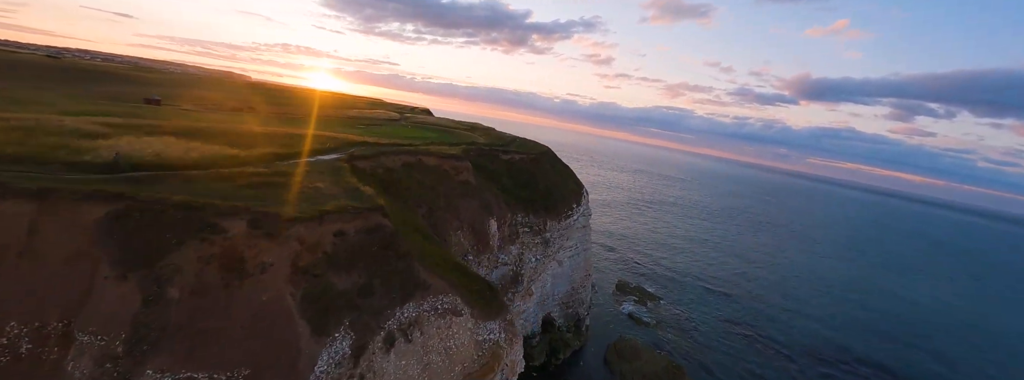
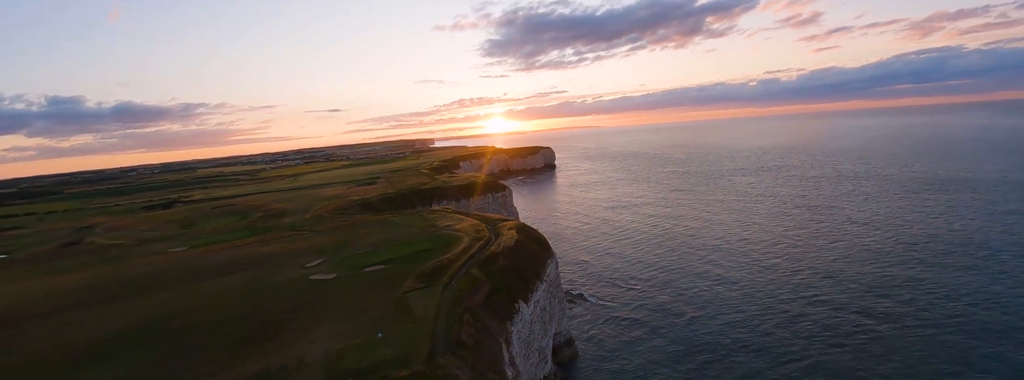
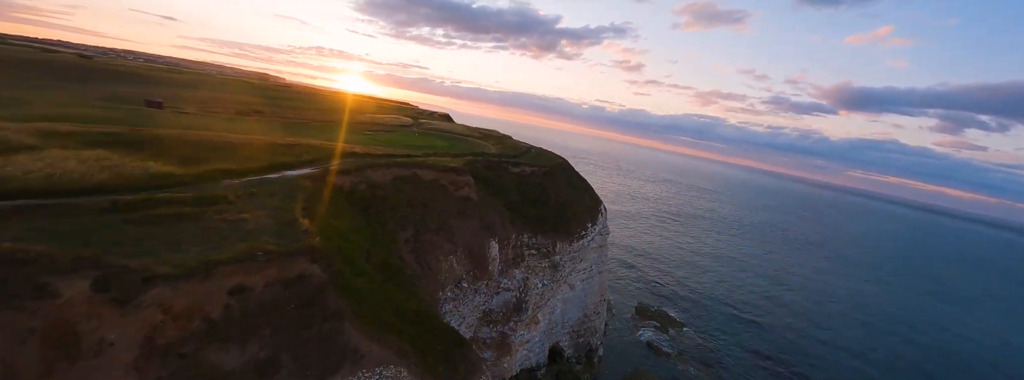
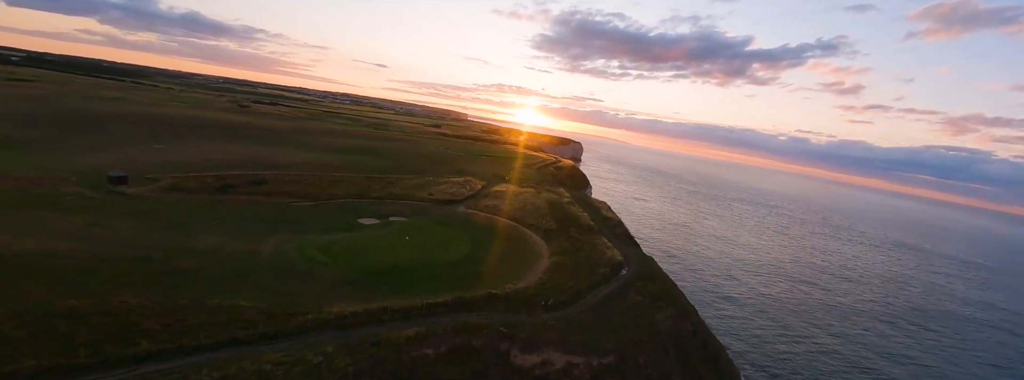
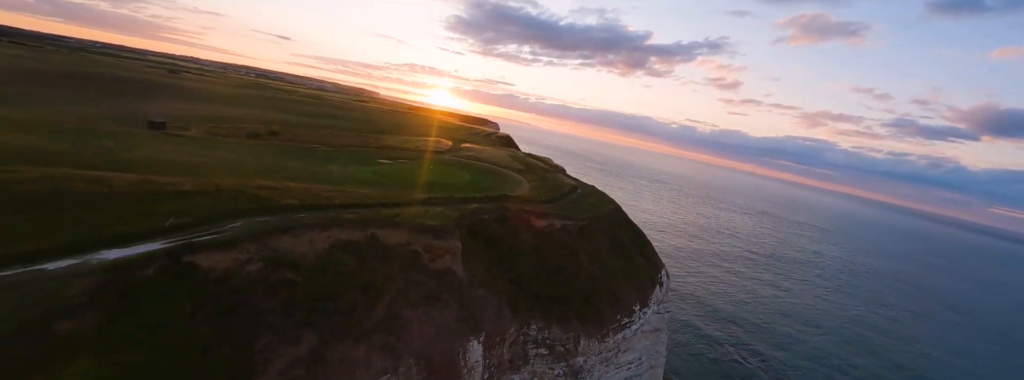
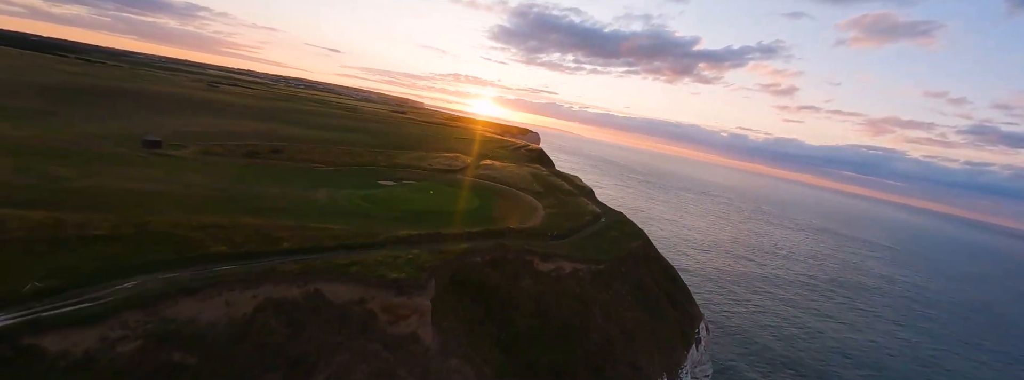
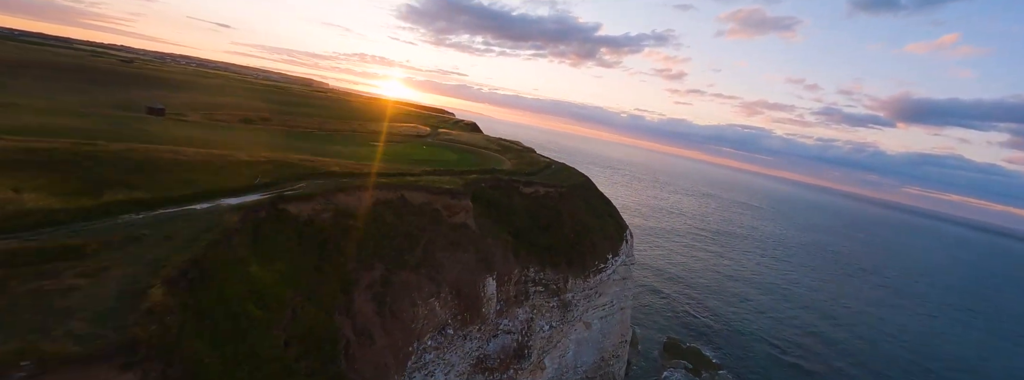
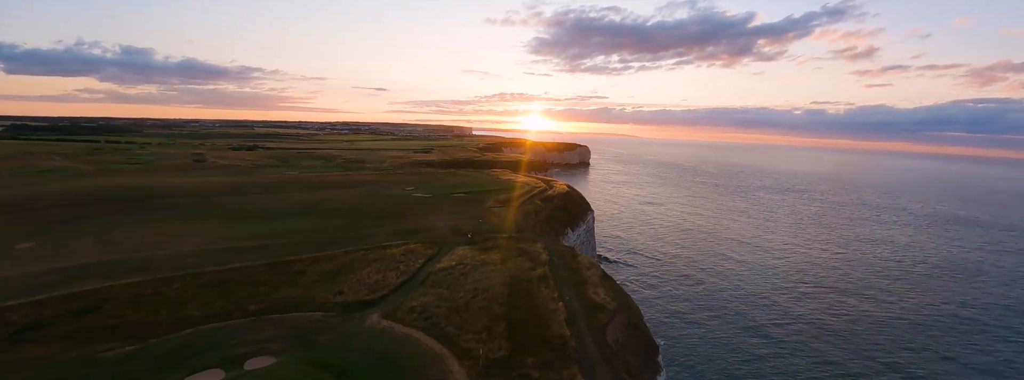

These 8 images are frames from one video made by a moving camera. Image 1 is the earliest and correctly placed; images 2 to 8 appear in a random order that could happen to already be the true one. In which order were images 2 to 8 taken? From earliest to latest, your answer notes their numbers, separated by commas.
3, 7, 5, 6, 4, 8, 2
